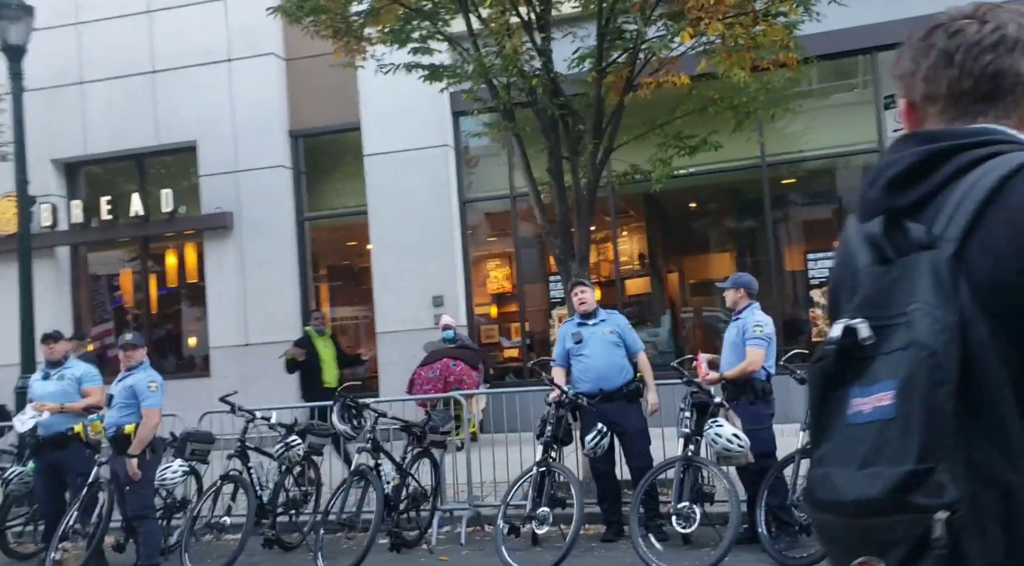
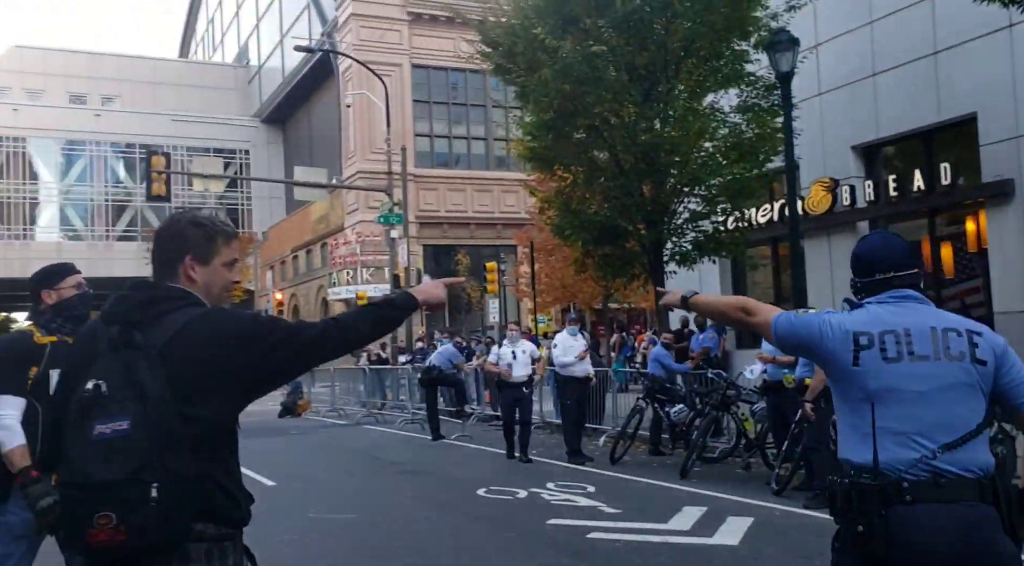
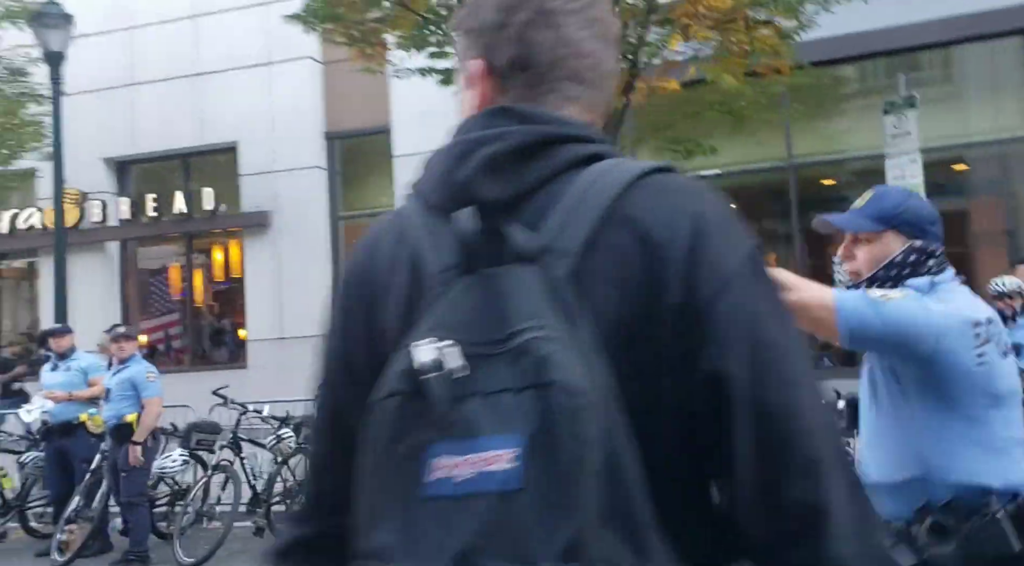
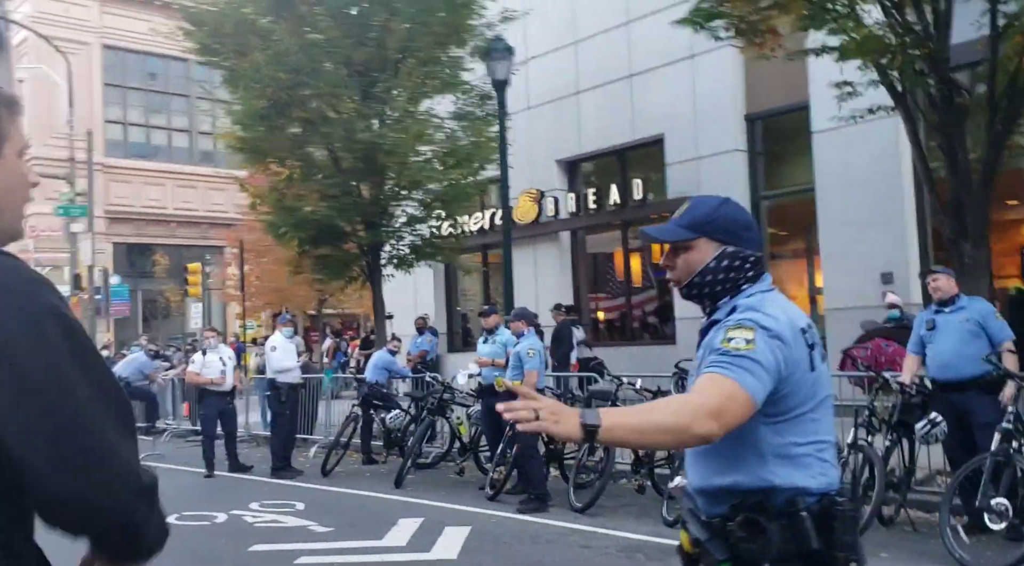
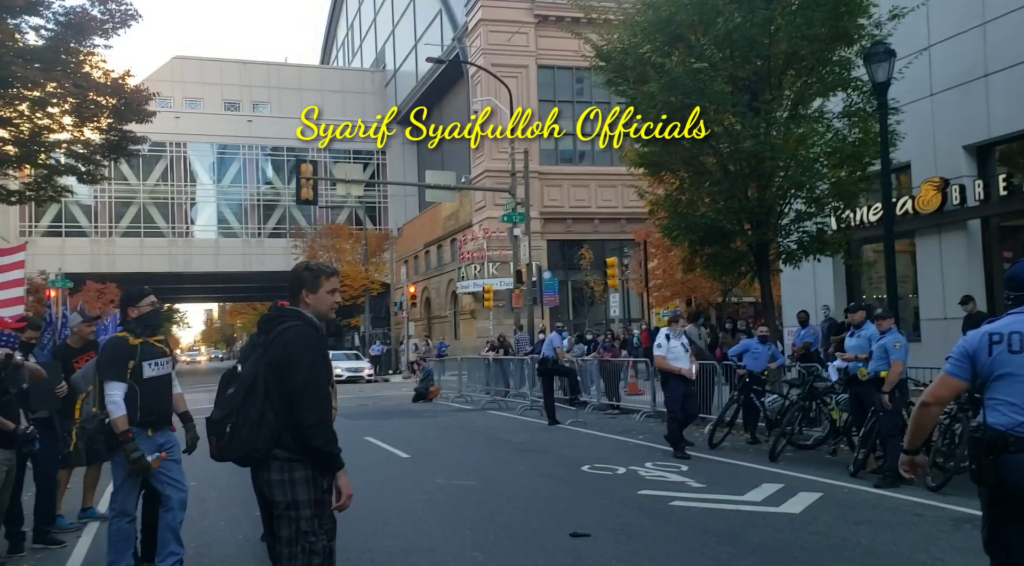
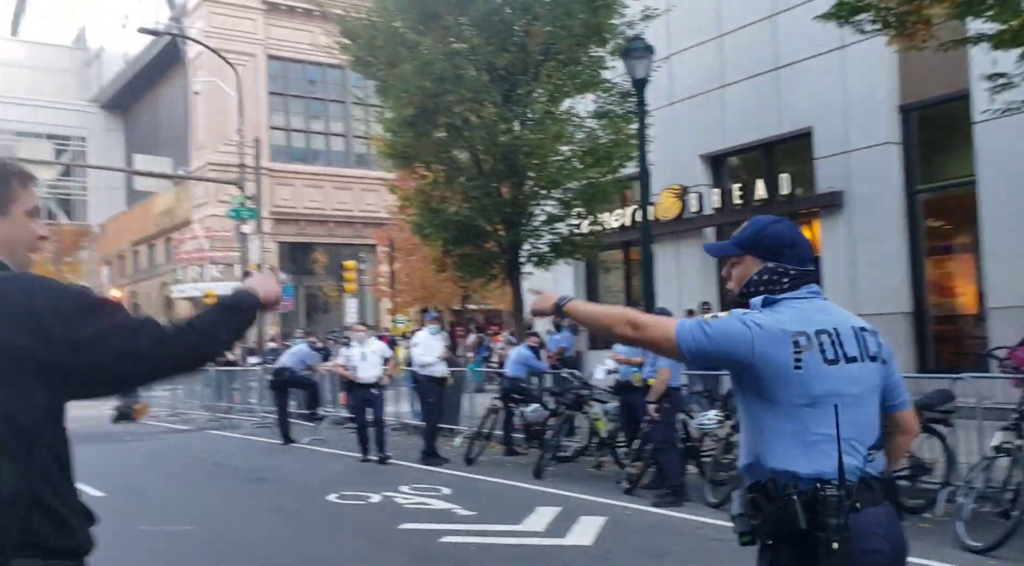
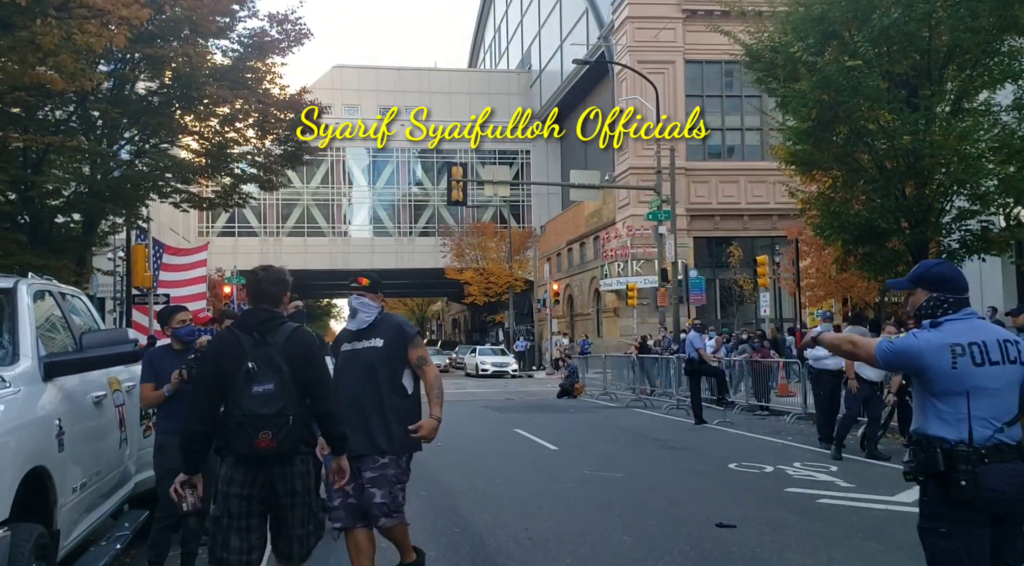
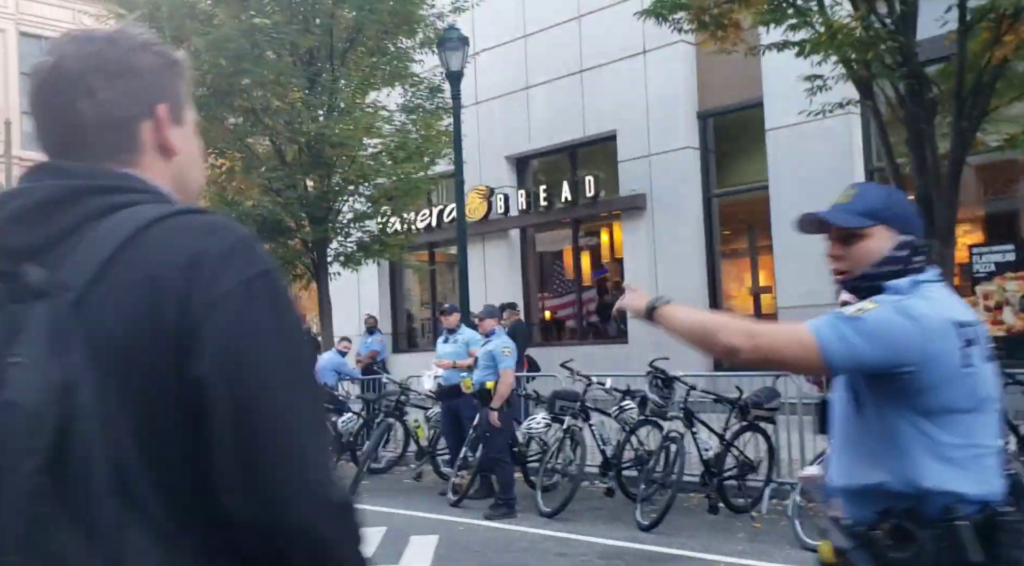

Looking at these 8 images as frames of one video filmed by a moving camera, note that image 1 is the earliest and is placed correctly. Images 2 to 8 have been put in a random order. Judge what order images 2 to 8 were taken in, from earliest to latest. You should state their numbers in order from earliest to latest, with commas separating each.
3, 8, 4, 6, 2, 5, 7
